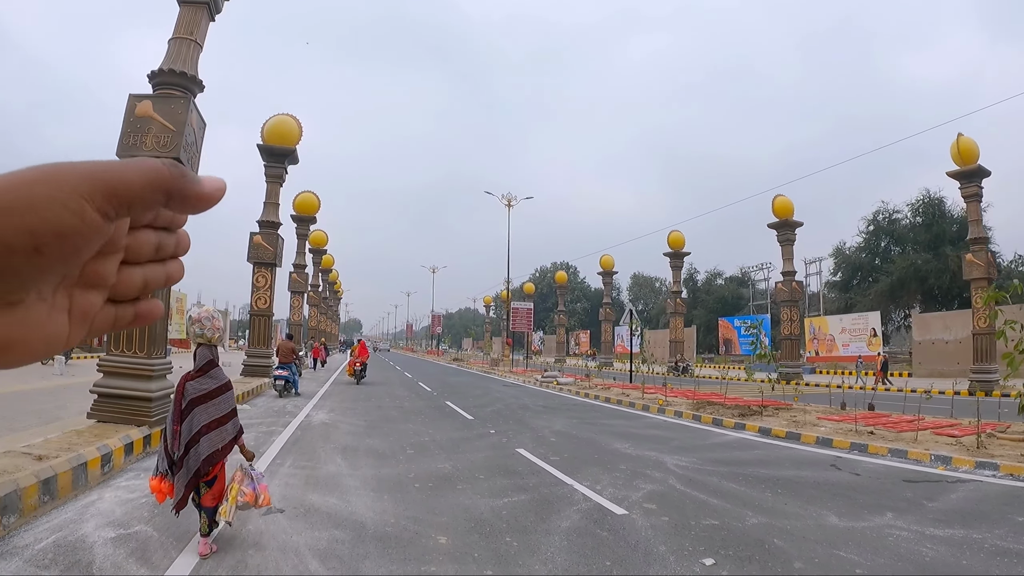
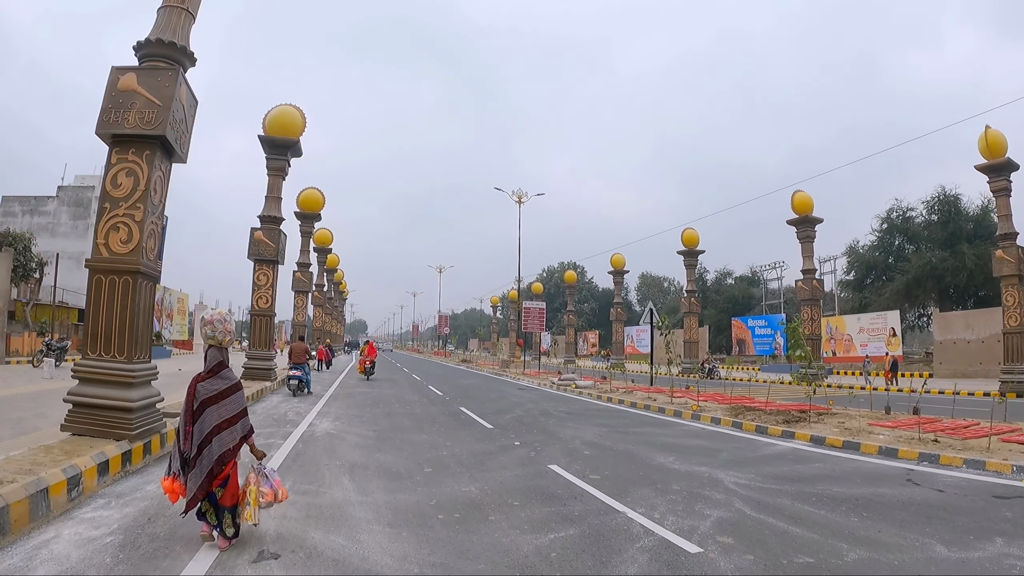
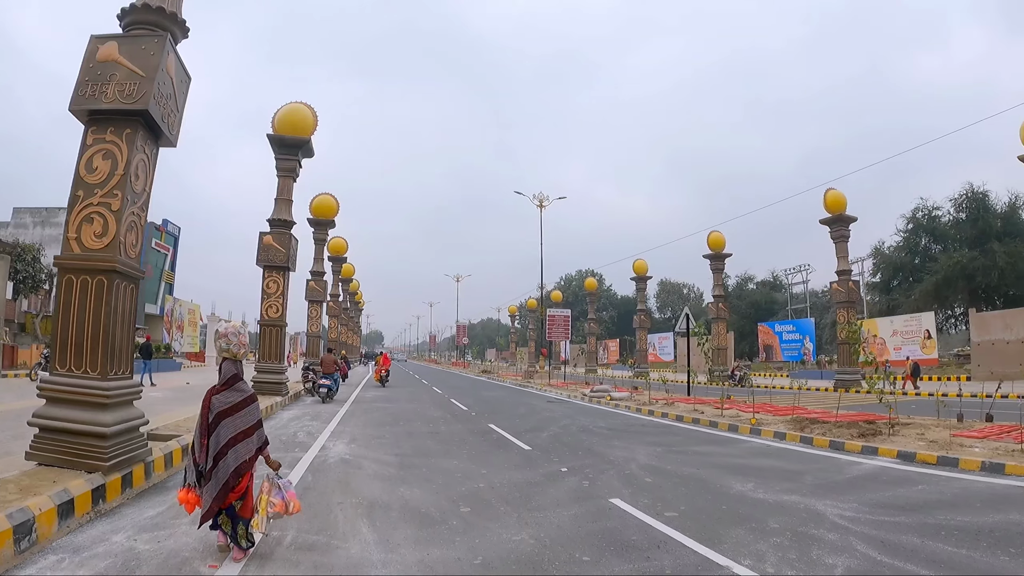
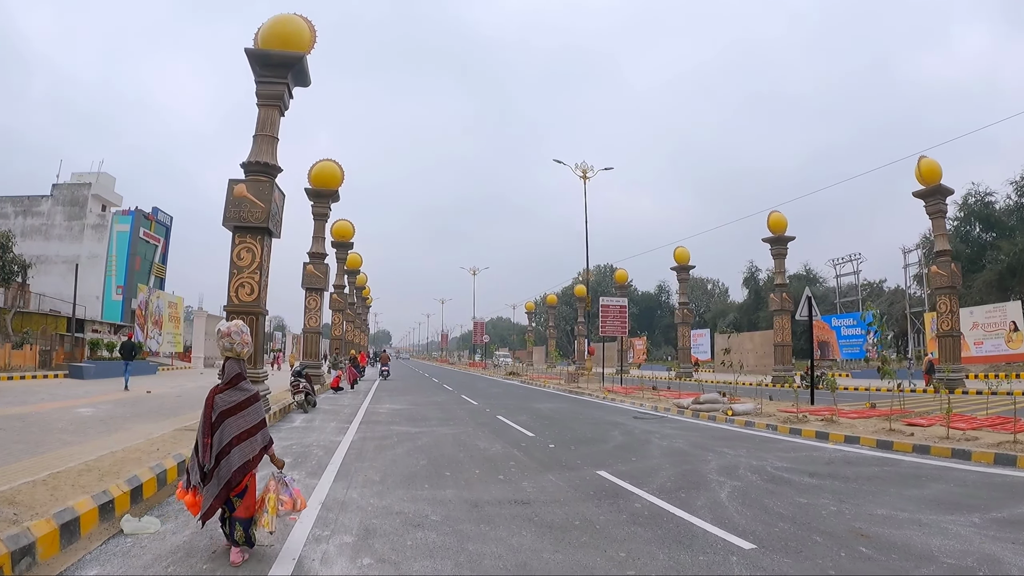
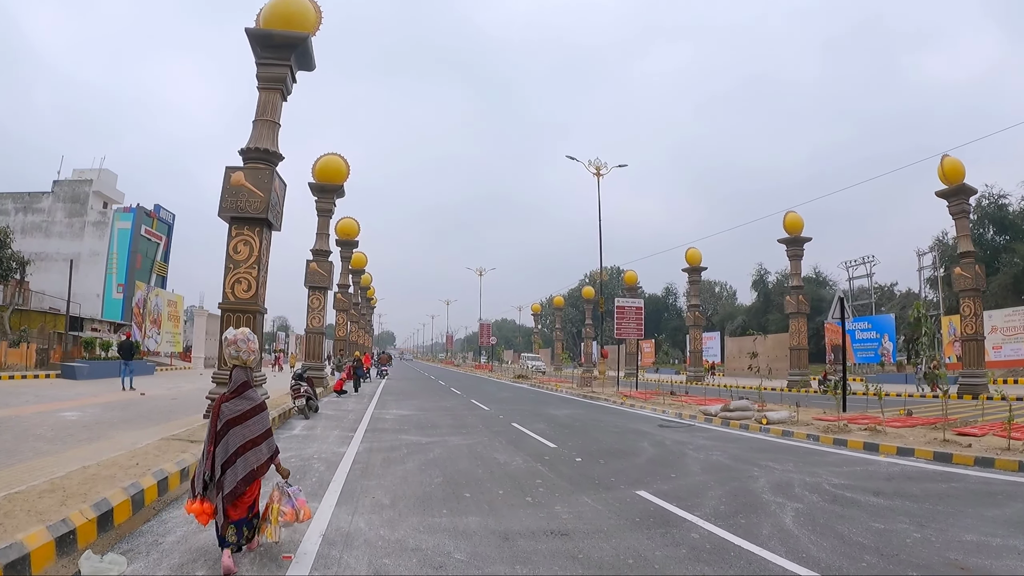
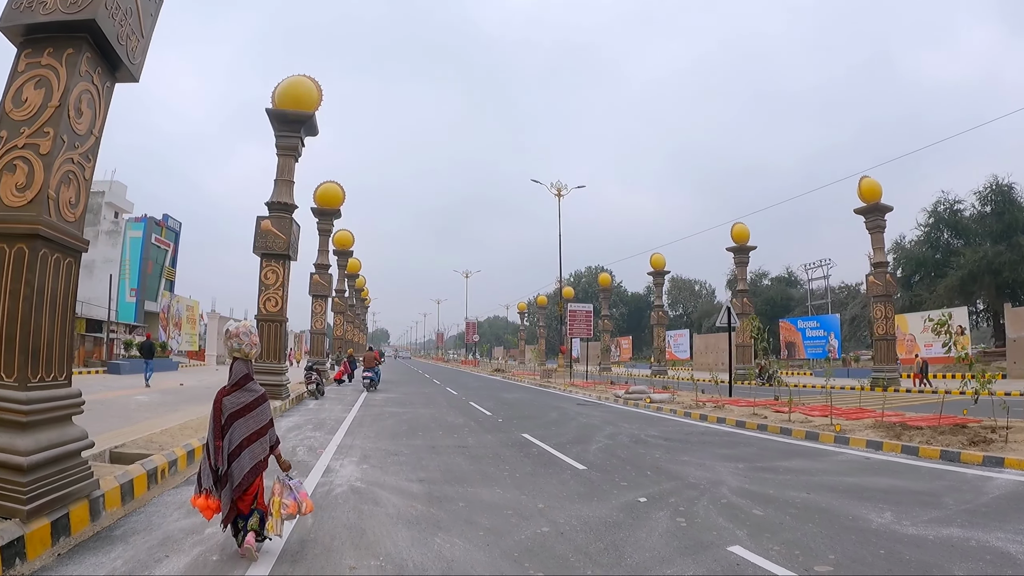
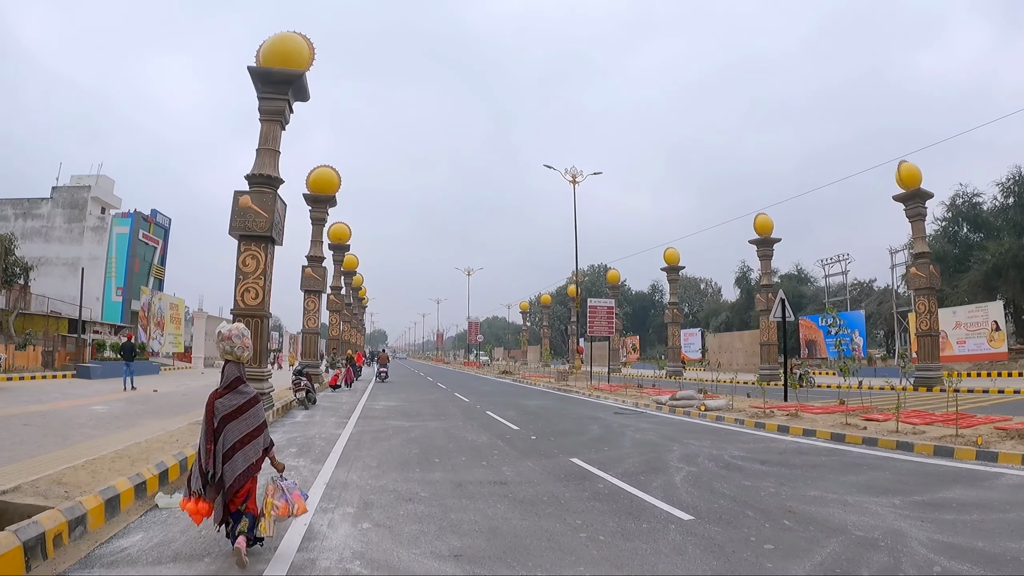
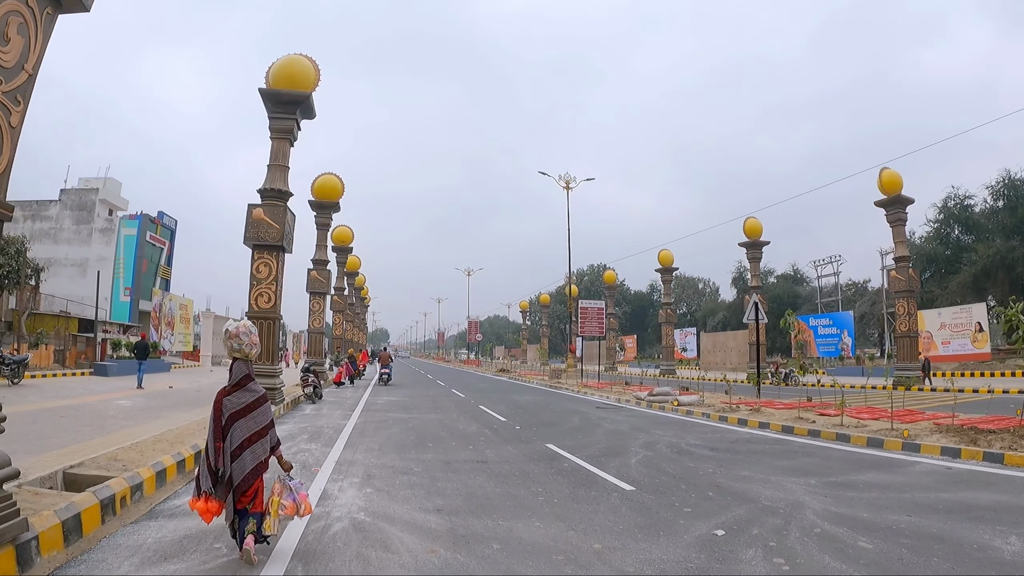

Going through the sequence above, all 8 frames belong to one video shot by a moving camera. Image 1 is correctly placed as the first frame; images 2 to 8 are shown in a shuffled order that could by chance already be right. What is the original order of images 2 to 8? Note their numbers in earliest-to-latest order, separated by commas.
2, 3, 6, 8, 7, 4, 5
